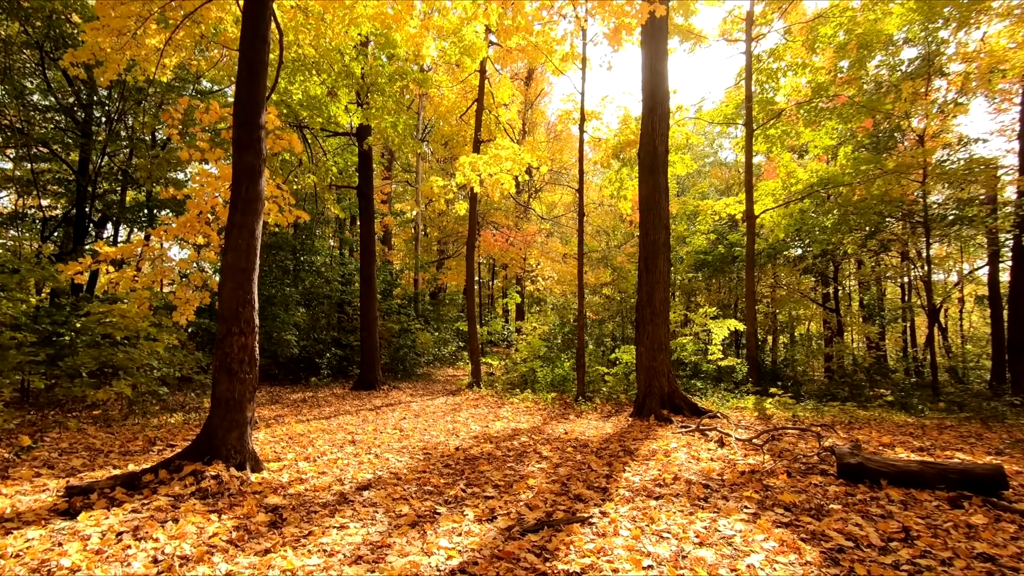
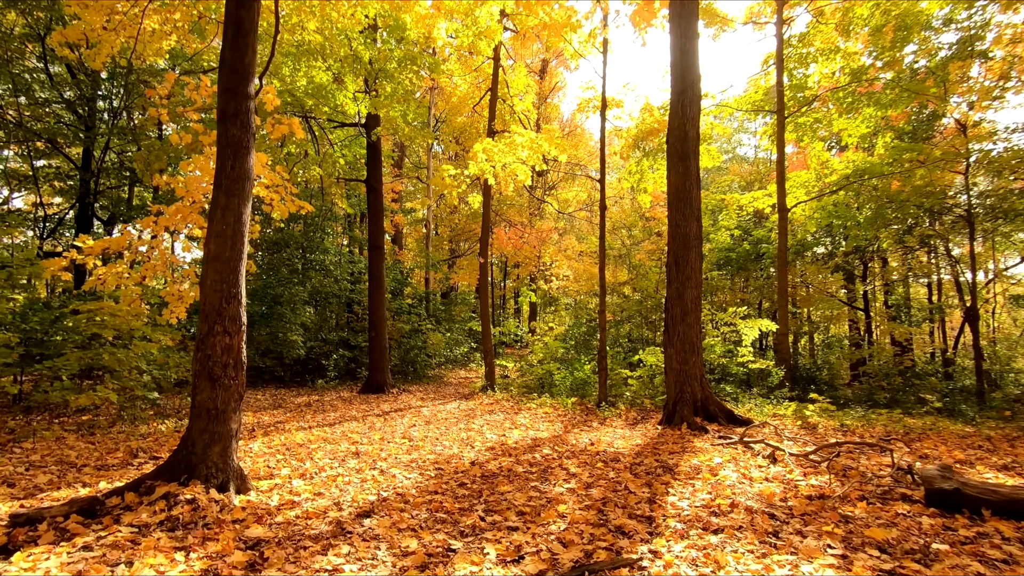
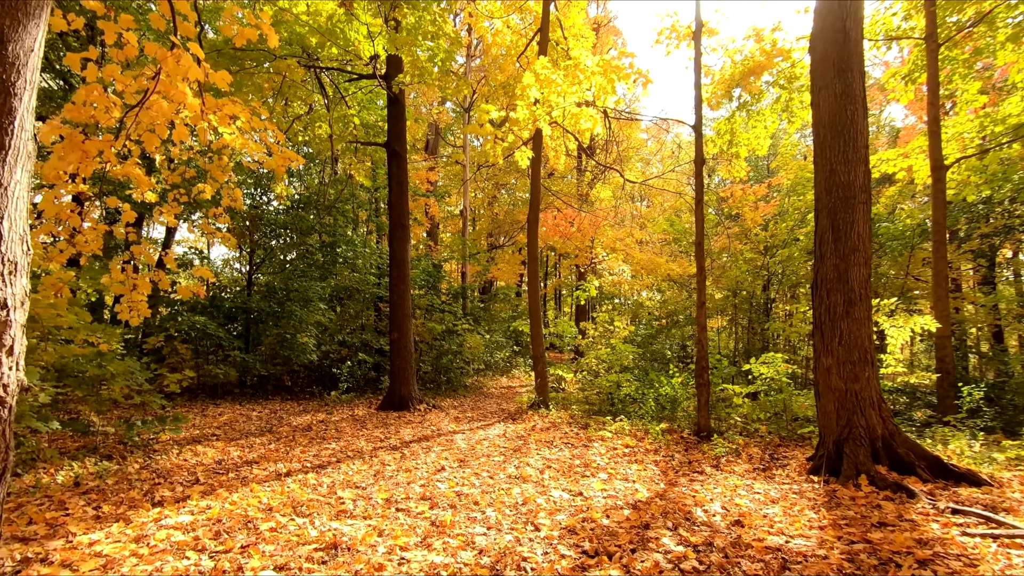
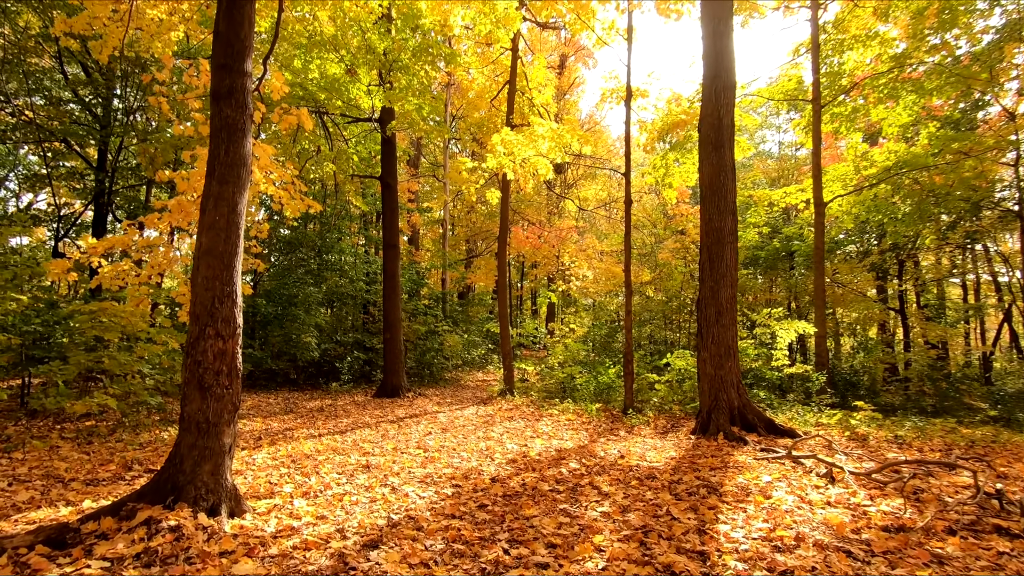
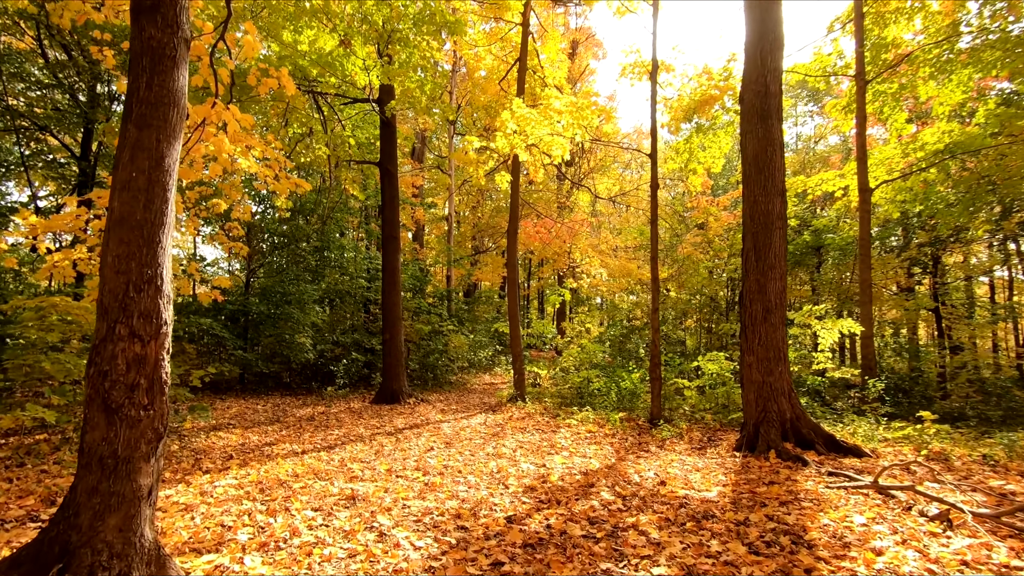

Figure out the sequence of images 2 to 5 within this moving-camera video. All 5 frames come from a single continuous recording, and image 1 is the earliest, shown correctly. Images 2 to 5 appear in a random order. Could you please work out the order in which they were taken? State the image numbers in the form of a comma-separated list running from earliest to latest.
2, 4, 5, 3
